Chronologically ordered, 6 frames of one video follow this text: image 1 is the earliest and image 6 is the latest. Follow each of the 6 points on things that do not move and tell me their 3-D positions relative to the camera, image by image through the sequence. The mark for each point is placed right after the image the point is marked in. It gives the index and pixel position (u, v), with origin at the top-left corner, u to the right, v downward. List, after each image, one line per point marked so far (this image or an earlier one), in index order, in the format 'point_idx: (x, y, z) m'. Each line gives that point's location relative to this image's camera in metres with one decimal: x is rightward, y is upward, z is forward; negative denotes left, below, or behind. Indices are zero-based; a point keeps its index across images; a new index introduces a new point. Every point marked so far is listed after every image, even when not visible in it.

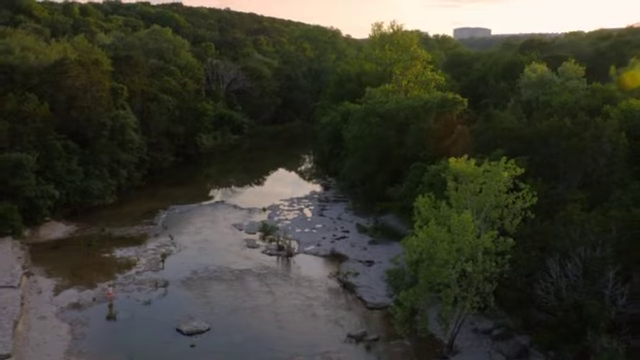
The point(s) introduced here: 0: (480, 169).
0: (+4.1, +0.3, +16.8) m
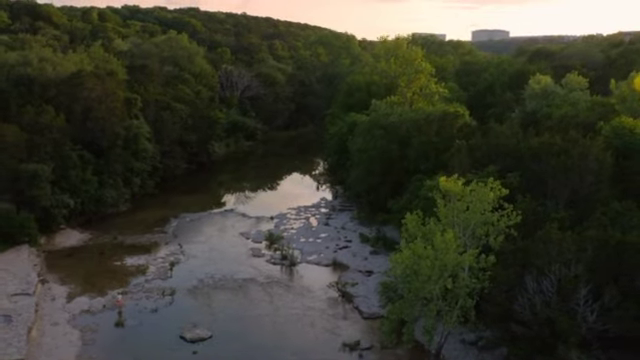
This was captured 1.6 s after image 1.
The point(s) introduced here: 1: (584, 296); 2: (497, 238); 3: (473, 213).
0: (+4.0, -0.2, +17.7) m
1: (+6.3, -2.8, +15.8) m
2: (+4.8, -1.5, +17.7) m
3: (+4.1, -0.9, +17.7) m
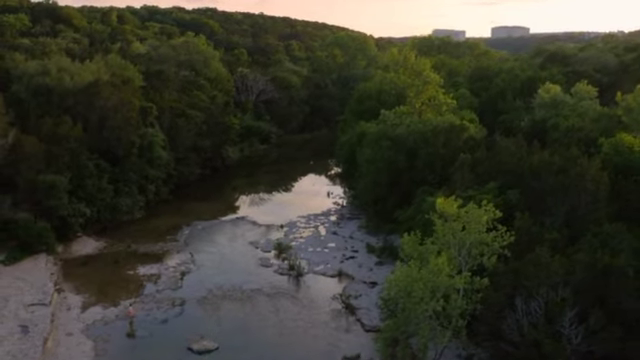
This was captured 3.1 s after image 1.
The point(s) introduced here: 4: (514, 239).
0: (+4.0, -0.8, +18.4) m
1: (+6.2, -3.4, +16.5) m
2: (+4.8, -2.2, +18.3) m
3: (+4.1, -1.5, +18.3) m
4: (+5.6, -1.7, +19.0) m
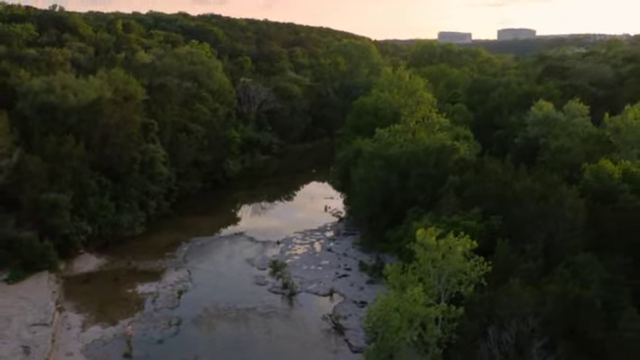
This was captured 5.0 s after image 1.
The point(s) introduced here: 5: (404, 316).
0: (+3.5, -1.8, +19.3) m
1: (+5.8, -4.4, +17.4) m
2: (+4.3, -3.1, +19.3) m
3: (+3.7, -2.4, +19.3) m
4: (+5.2, -2.7, +19.9) m
5: (+2.3, -3.7, +17.9) m
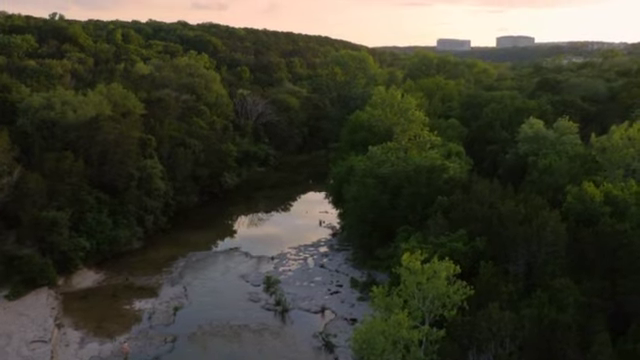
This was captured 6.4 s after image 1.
0: (+3.2, -2.6, +20.2) m
1: (+5.4, -5.2, +18.2) m
2: (+4.0, -4.0, +20.1) m
3: (+3.3, -3.3, +20.1) m
4: (+4.8, -3.5, +20.8) m
5: (+2.0, -4.5, +18.7) m
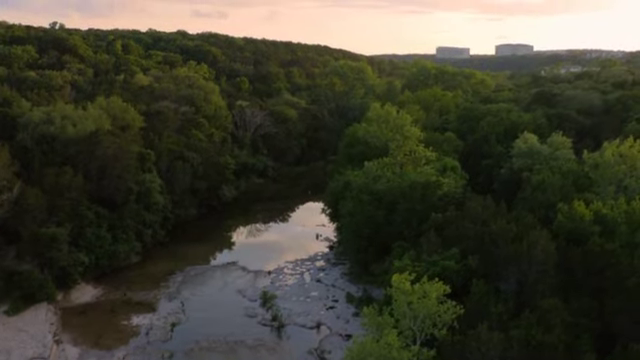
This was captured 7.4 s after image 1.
0: (+3.0, -3.3, +20.6) m
1: (+5.2, -5.9, +18.6) m
2: (+3.8, -4.7, +20.5) m
3: (+3.1, -4.0, +20.6) m
4: (+4.6, -4.2, +21.2) m
5: (+1.8, -5.2, +19.2) m
